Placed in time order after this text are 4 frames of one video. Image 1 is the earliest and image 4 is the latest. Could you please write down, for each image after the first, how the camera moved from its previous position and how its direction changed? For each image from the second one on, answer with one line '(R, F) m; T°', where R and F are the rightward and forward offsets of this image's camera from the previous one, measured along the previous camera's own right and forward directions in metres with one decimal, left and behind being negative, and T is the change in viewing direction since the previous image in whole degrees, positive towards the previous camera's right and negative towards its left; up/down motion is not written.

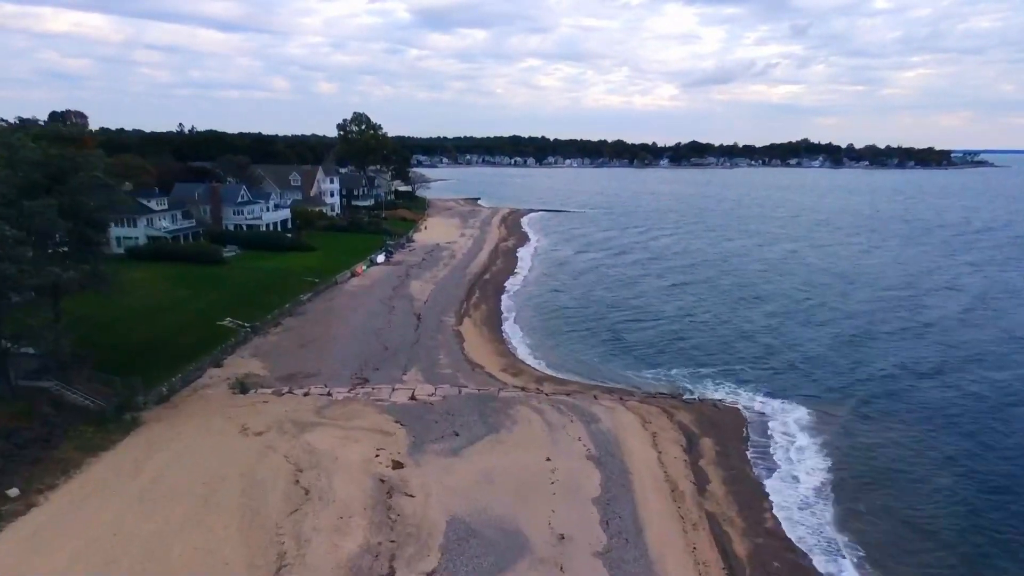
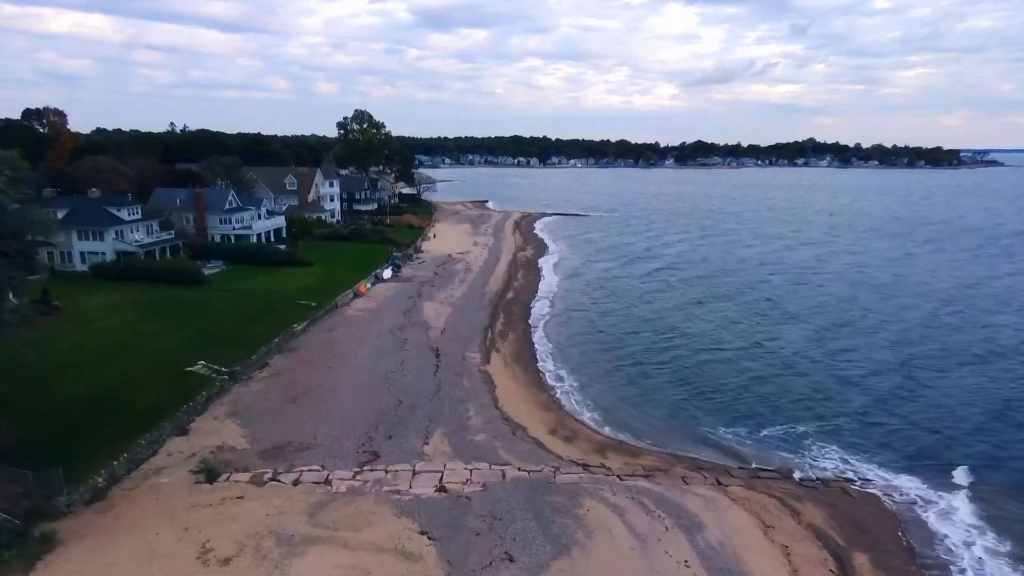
(-1.8, +6.5) m; 0°
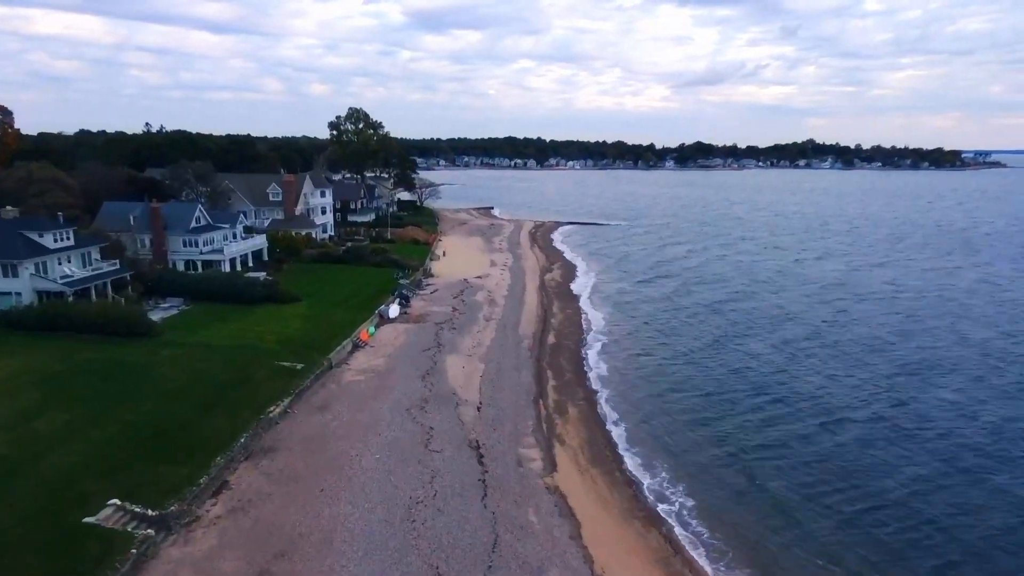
(-2.7, +9.5) m; +1°
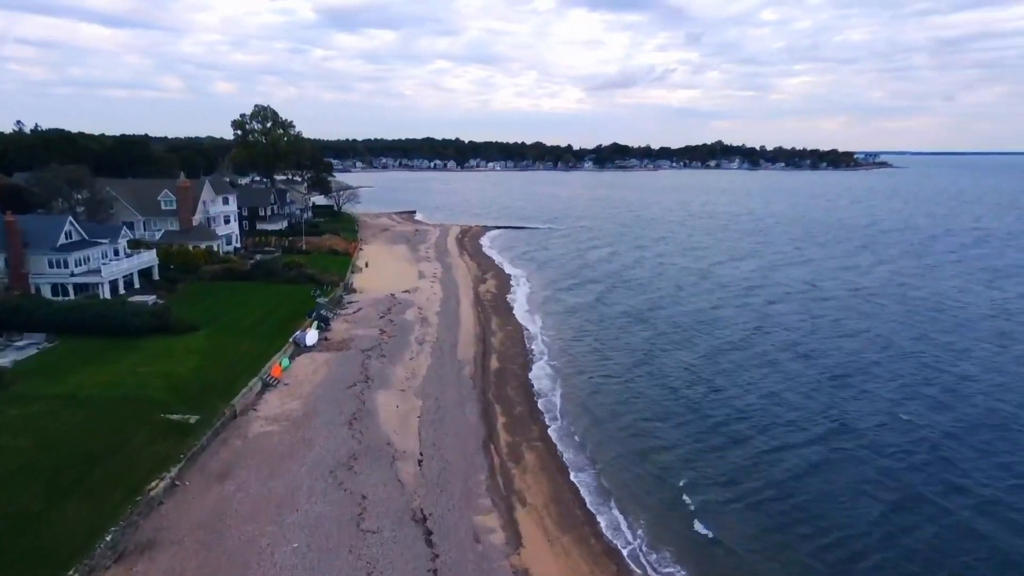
(-0.7, +3.8) m; +7°
